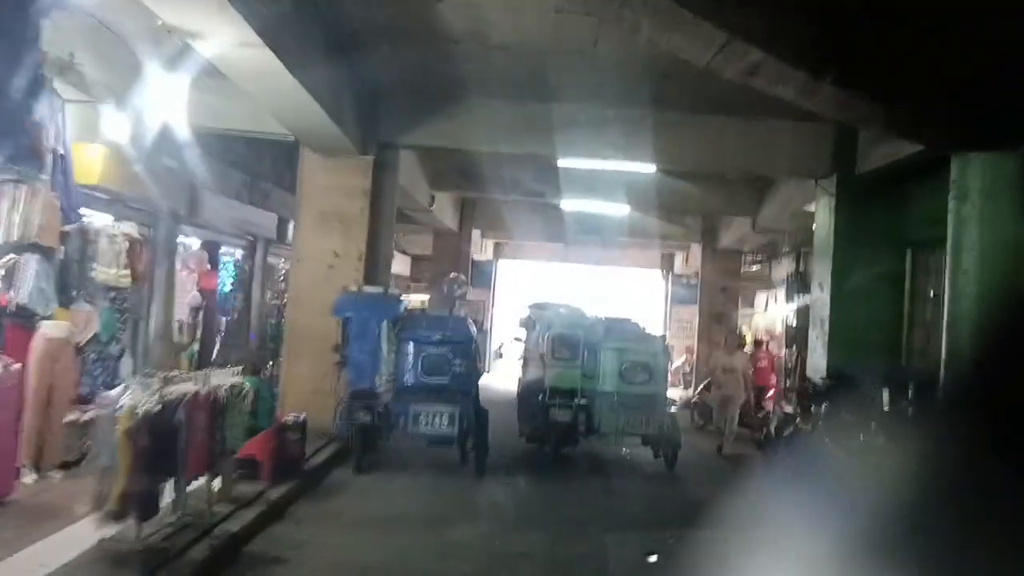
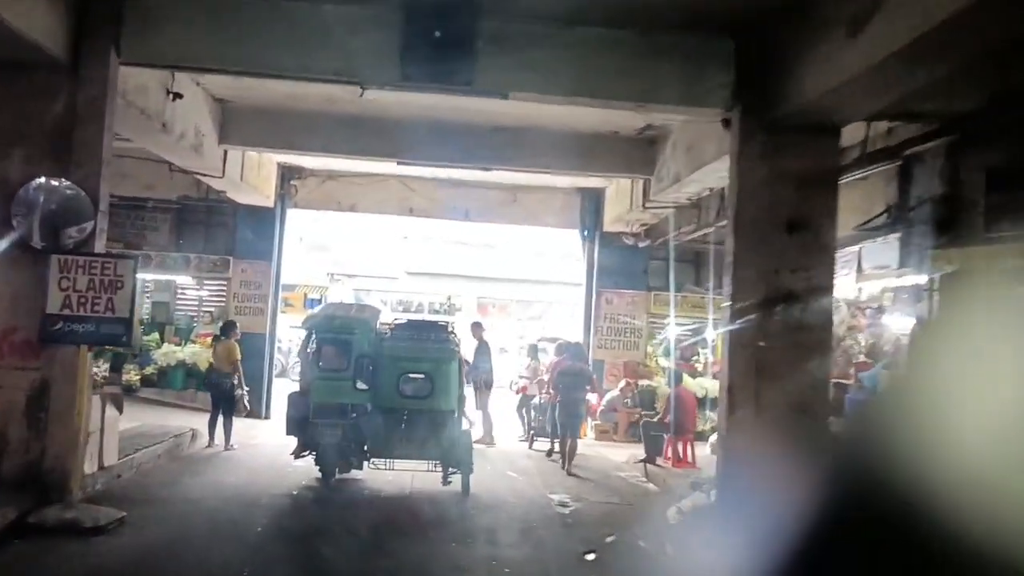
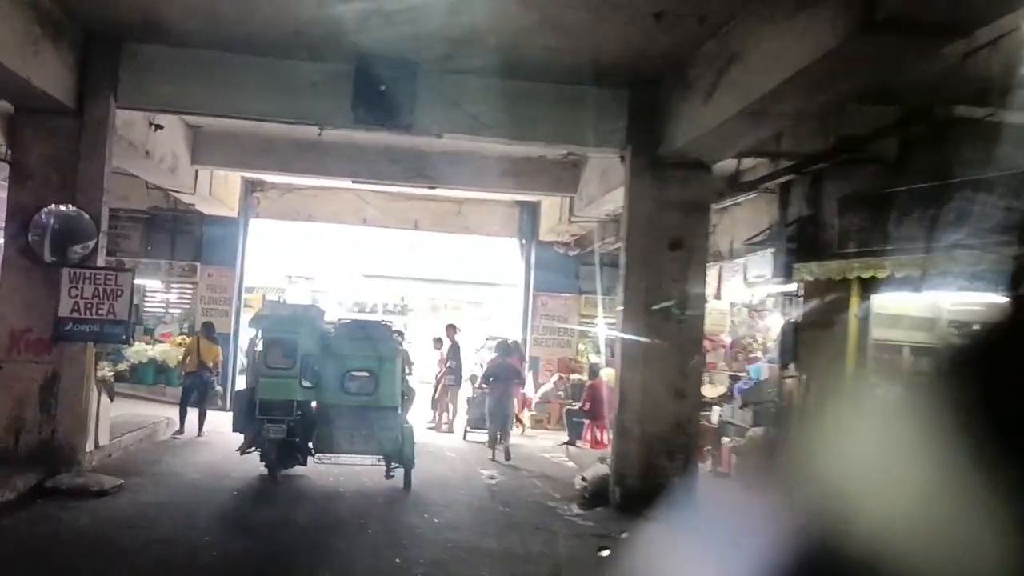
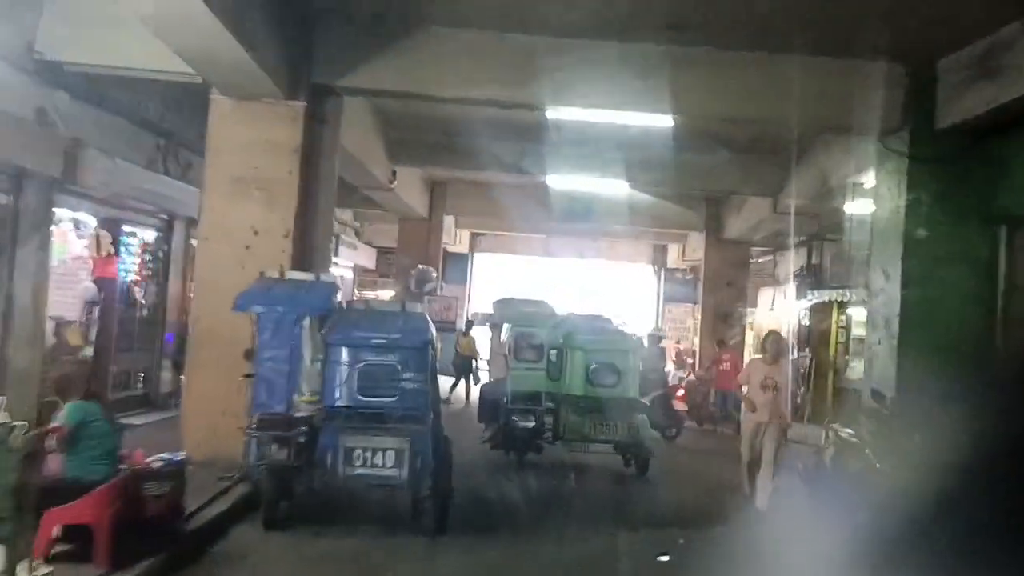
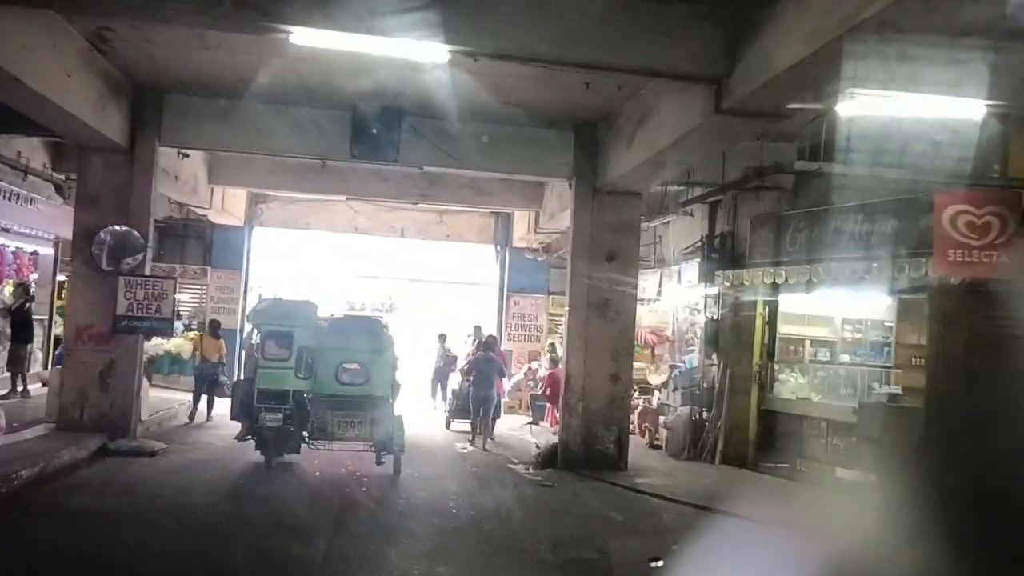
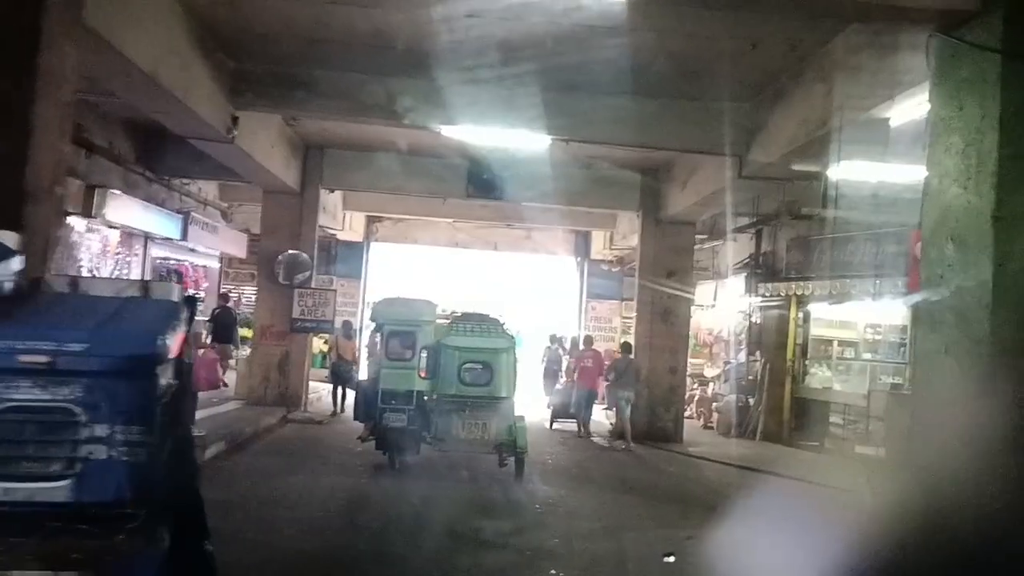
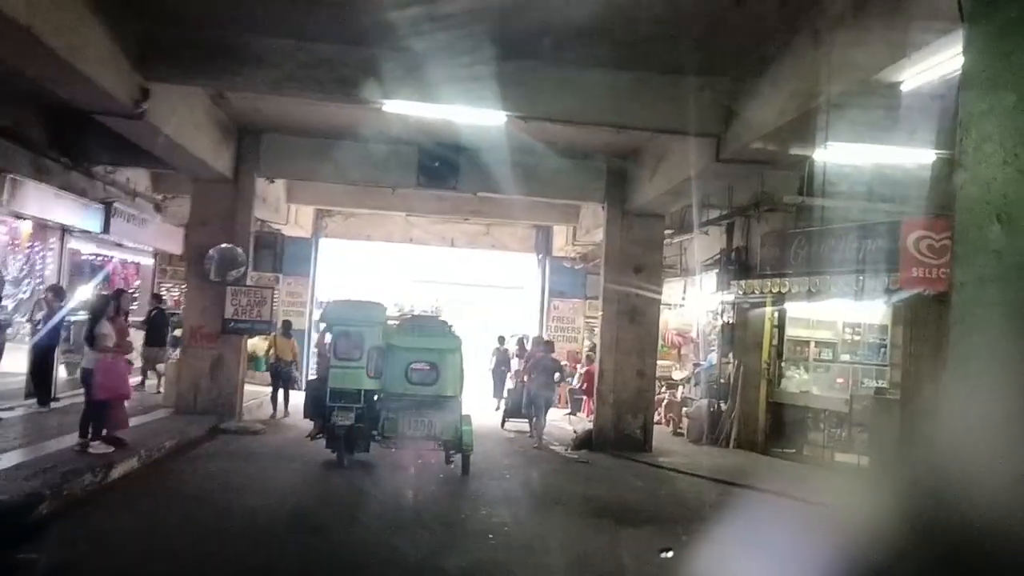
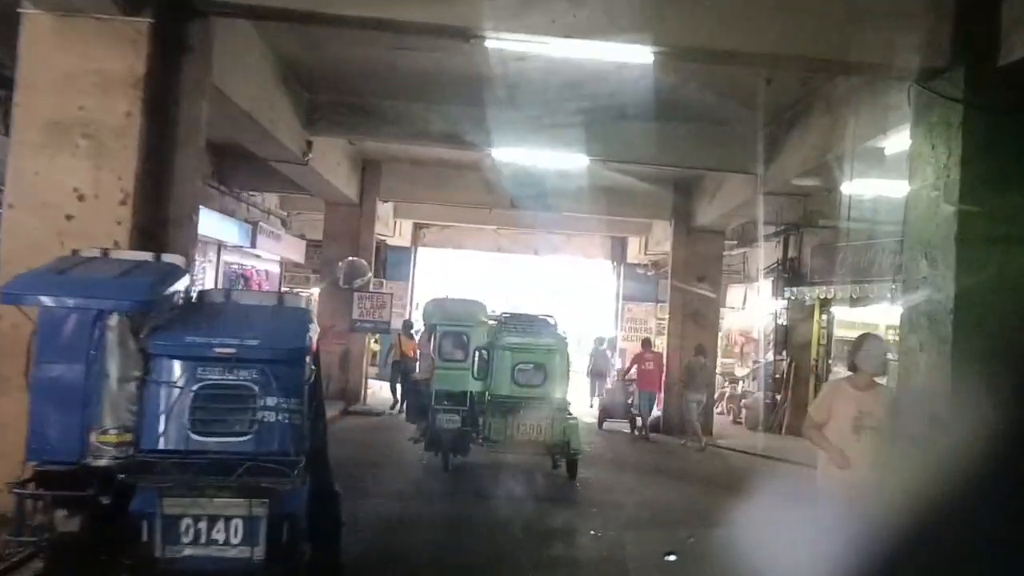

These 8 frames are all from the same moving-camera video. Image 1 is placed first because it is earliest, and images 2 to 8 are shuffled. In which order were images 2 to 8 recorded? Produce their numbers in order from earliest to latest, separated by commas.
4, 8, 6, 7, 5, 3, 2
